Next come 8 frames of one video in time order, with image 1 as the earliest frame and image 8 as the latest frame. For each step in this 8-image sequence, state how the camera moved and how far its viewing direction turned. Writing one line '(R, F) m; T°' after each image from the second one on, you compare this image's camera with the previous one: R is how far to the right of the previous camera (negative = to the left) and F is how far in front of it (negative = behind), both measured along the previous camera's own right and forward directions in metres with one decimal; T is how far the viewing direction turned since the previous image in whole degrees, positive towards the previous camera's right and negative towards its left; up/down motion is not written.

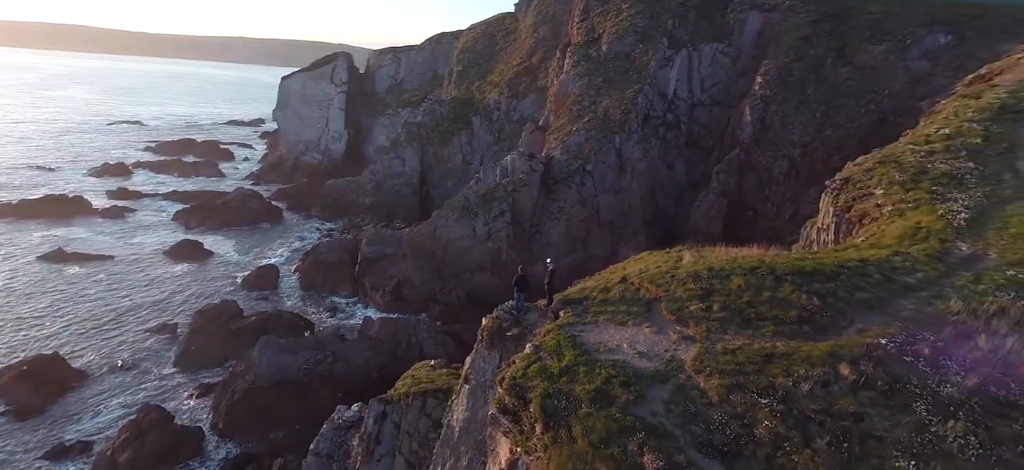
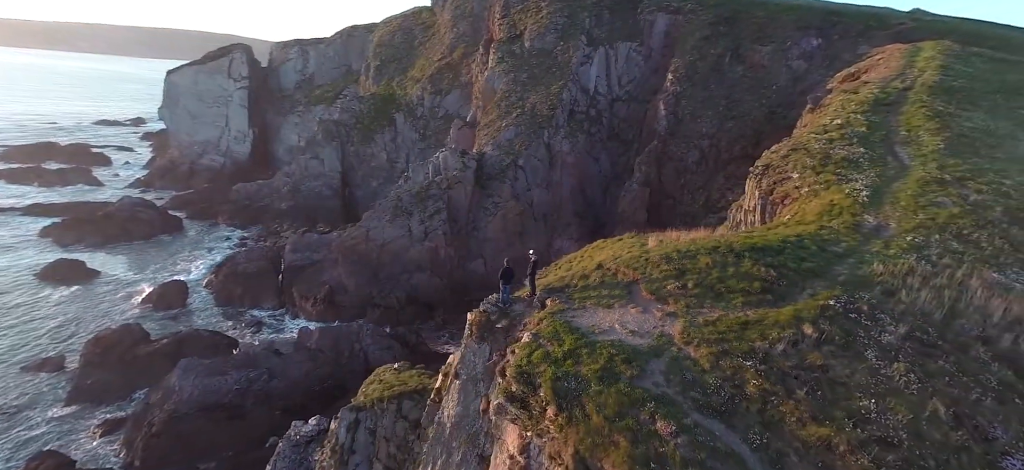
(-1.5, -0.2) m; +10°
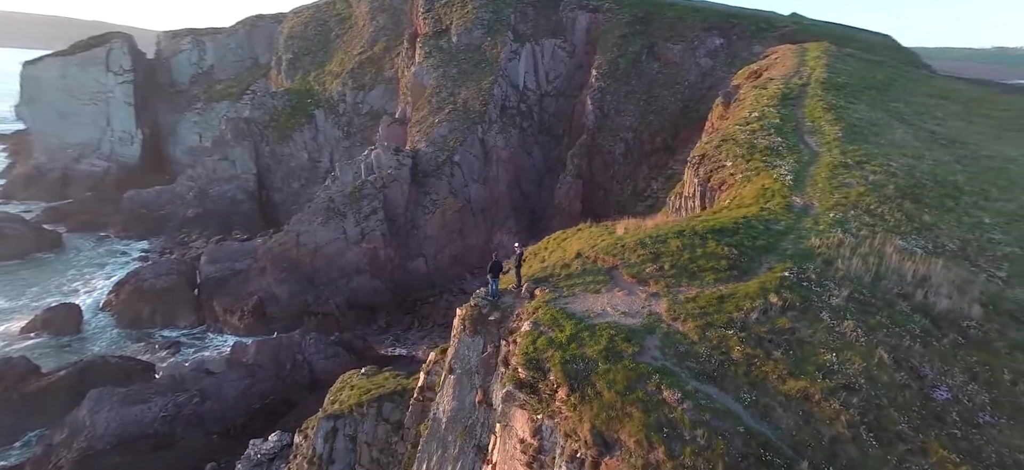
(-1.6, -0.2) m; +10°
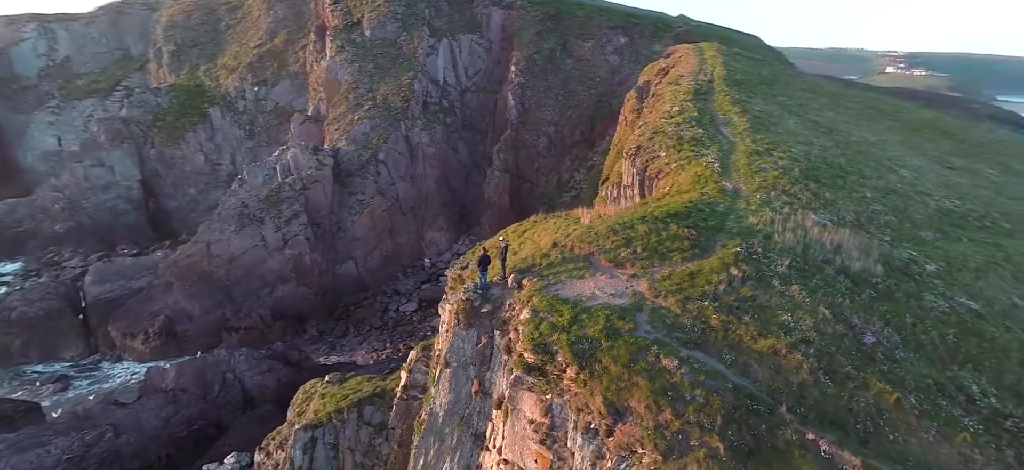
(-2.0, -0.3) m; +11°
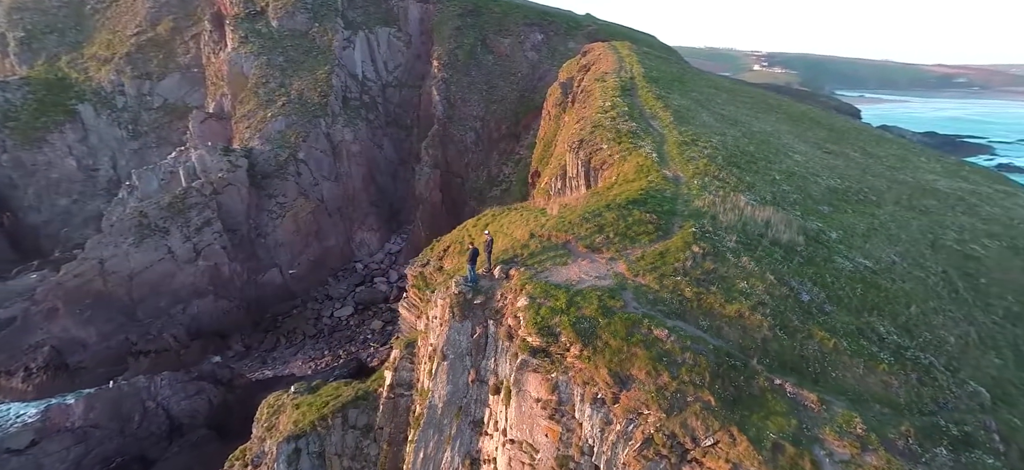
(-2.1, -0.4) m; +11°
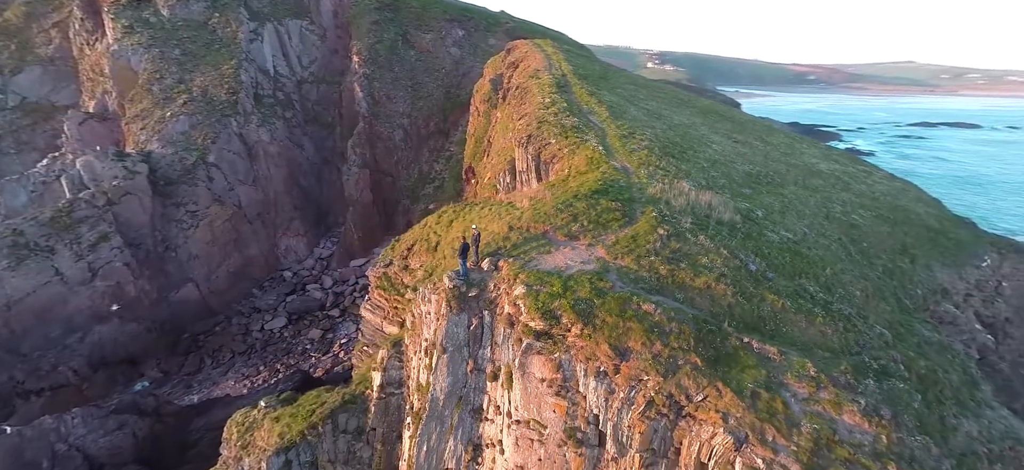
(-2.2, -0.5) m; +11°
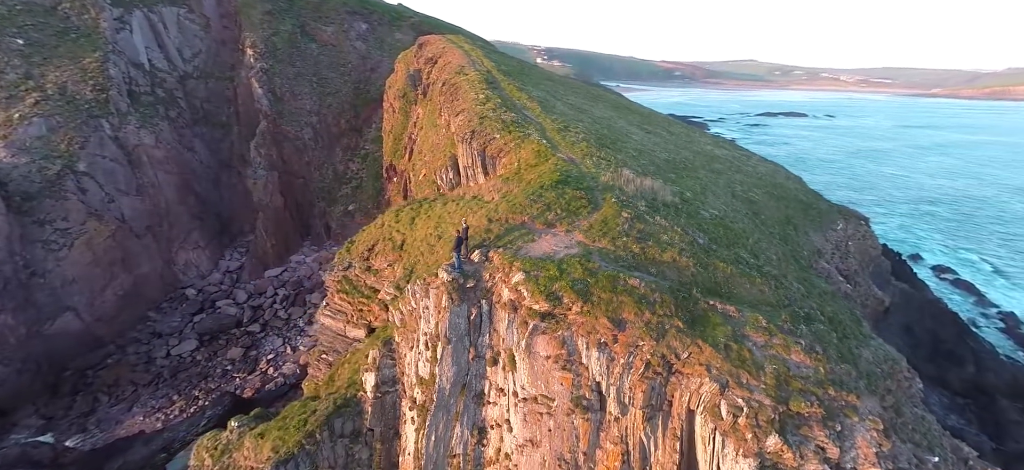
(-2.9, -0.4) m; +13°
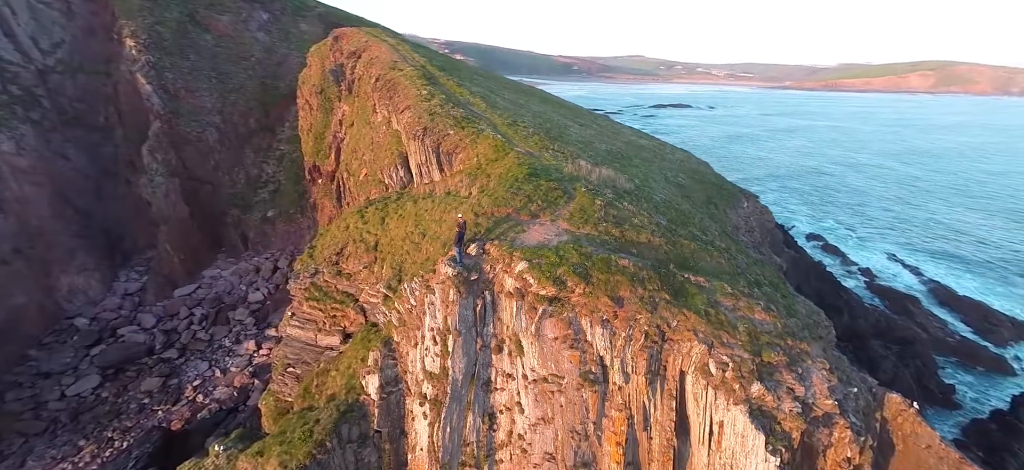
(-3.0, -0.2) m; +12°
